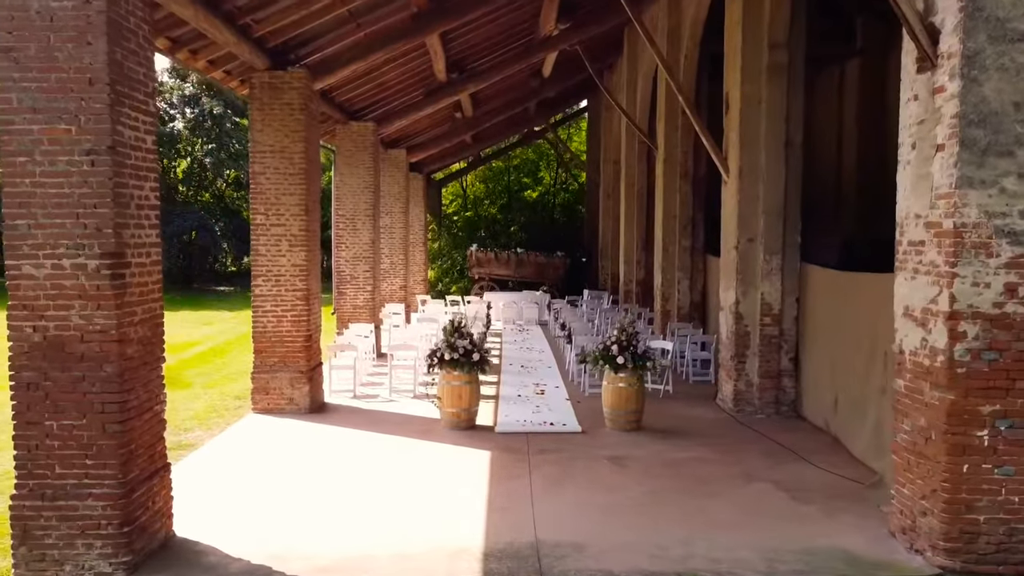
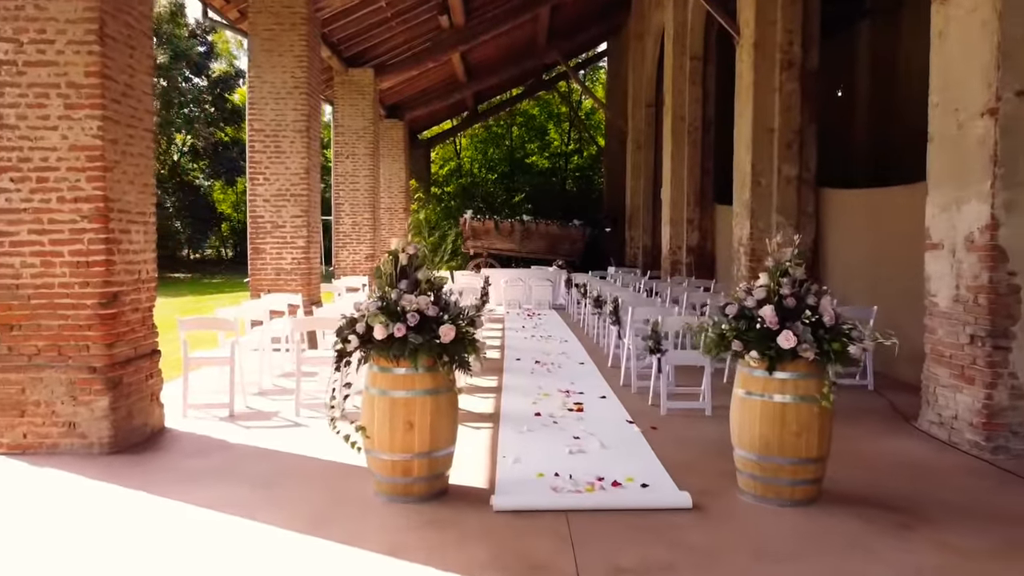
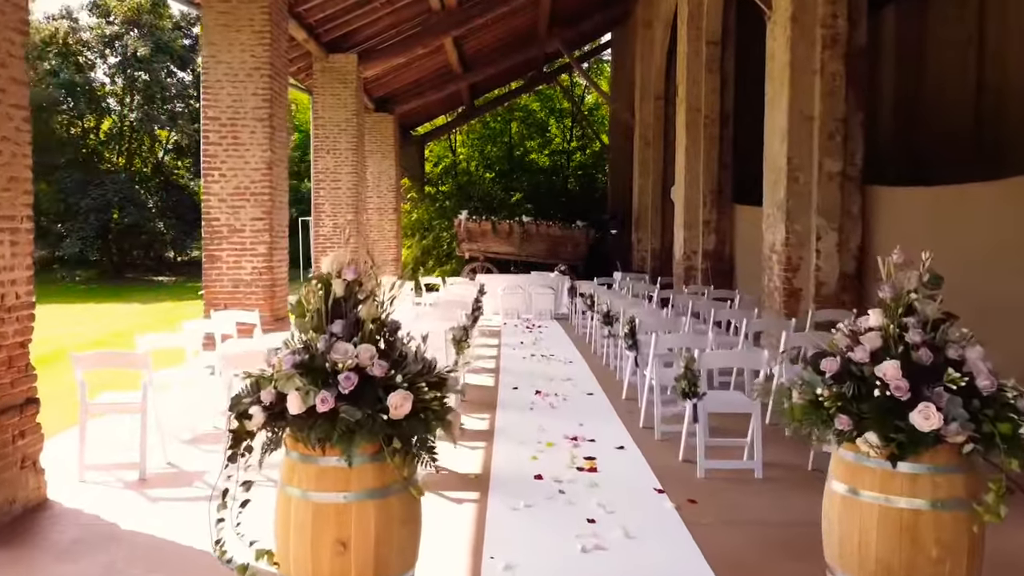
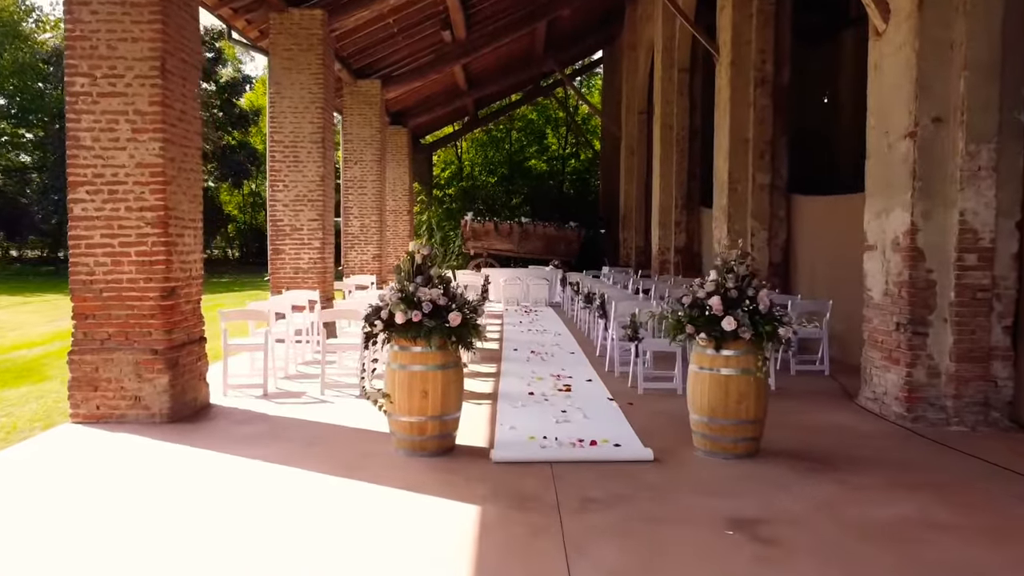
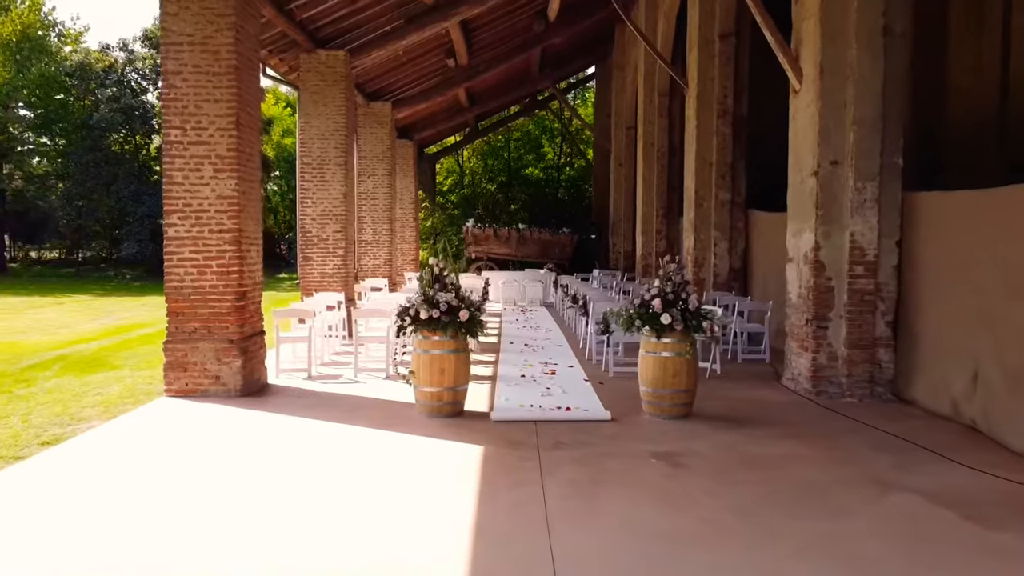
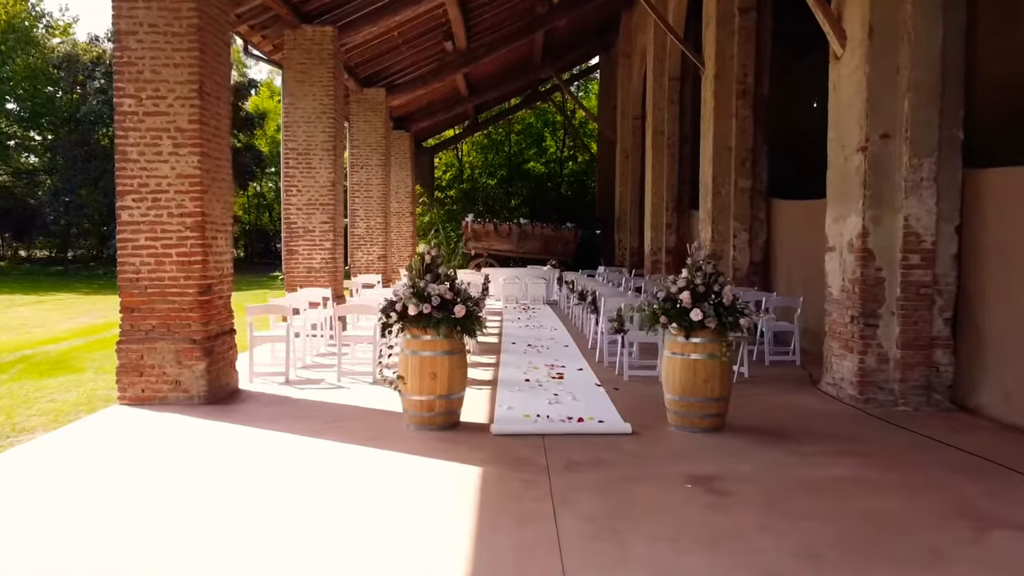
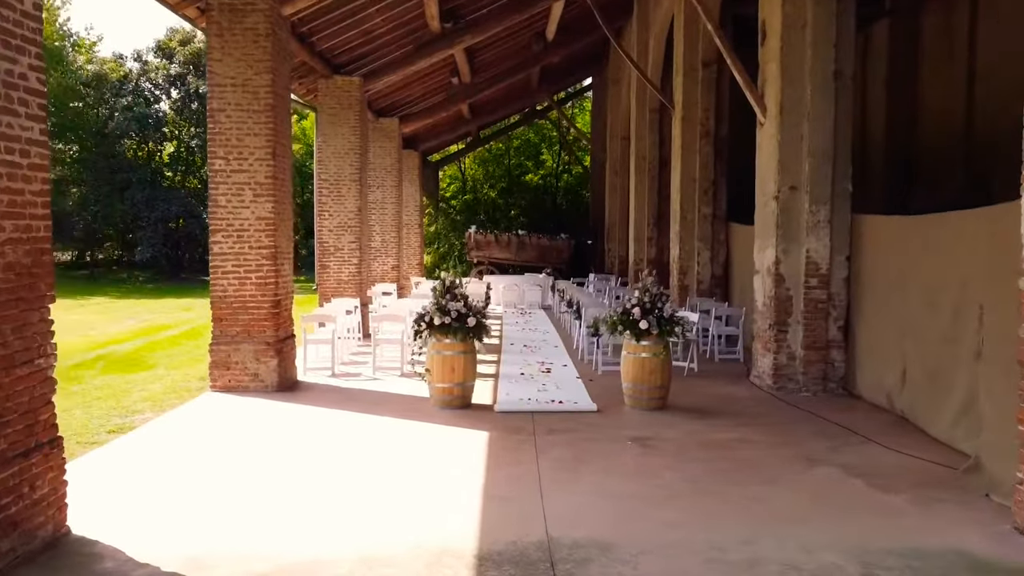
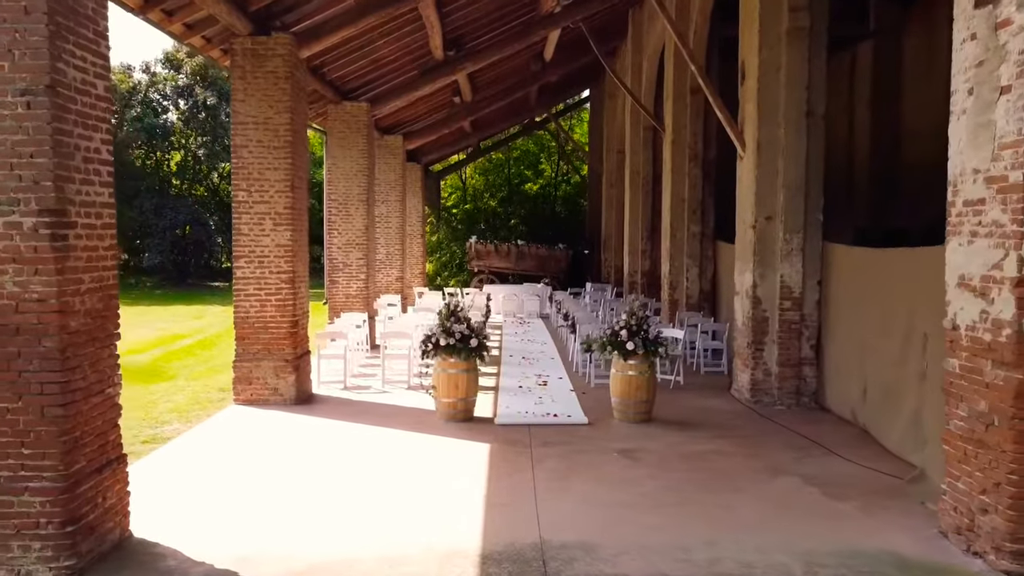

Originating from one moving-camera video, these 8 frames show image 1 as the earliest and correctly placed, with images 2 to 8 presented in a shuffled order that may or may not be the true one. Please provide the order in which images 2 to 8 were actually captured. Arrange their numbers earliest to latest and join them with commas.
8, 7, 5, 6, 4, 2, 3
